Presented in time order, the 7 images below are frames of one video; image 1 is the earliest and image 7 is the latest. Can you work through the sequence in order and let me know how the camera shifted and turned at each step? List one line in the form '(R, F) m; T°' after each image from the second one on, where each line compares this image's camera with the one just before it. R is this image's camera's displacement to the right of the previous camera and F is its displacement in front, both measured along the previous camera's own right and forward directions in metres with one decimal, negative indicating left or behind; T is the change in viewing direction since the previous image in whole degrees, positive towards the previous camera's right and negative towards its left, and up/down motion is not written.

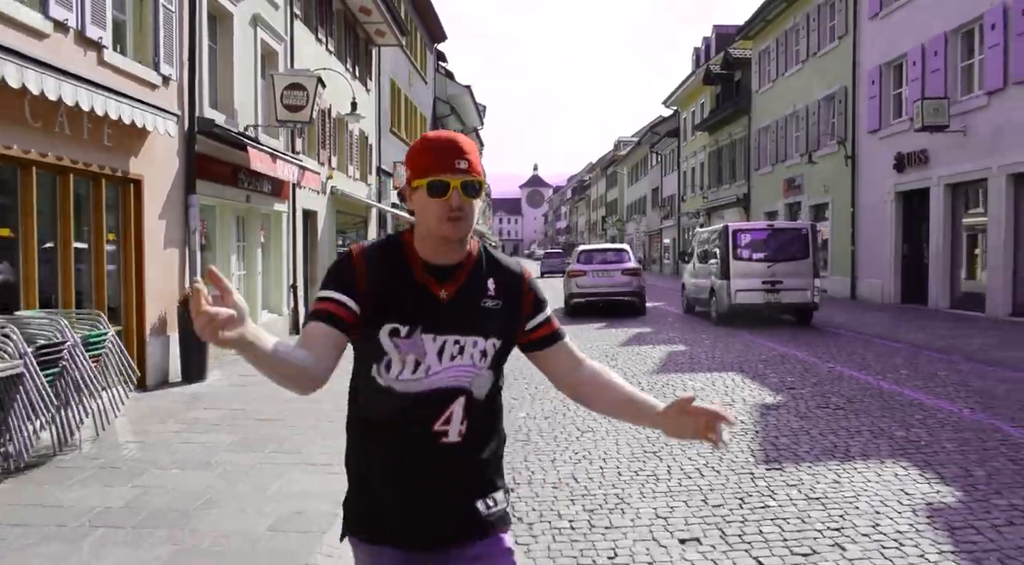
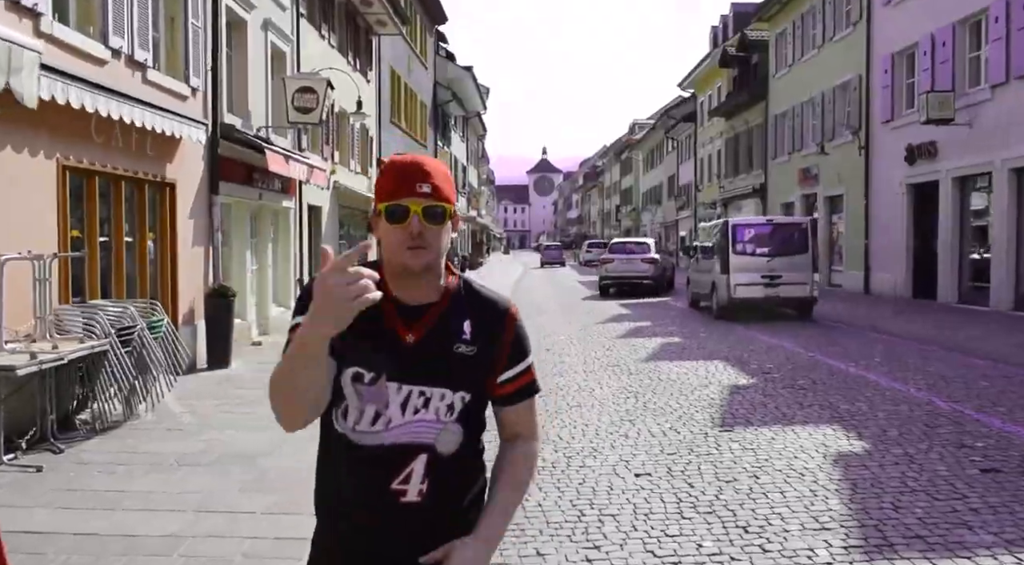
(+0.2, -1.2) m; -2°
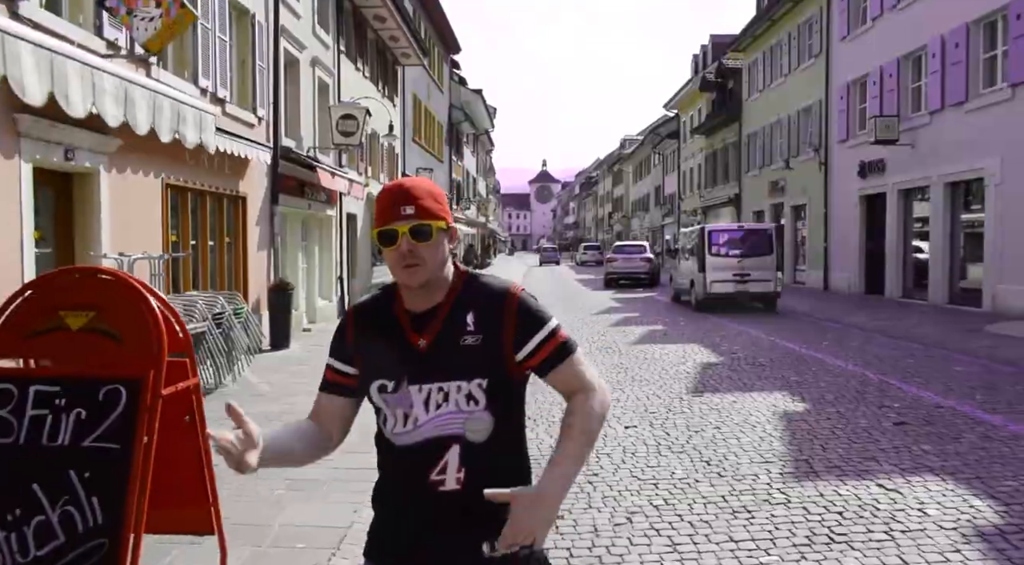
(-0.3, -1.8) m; +1°
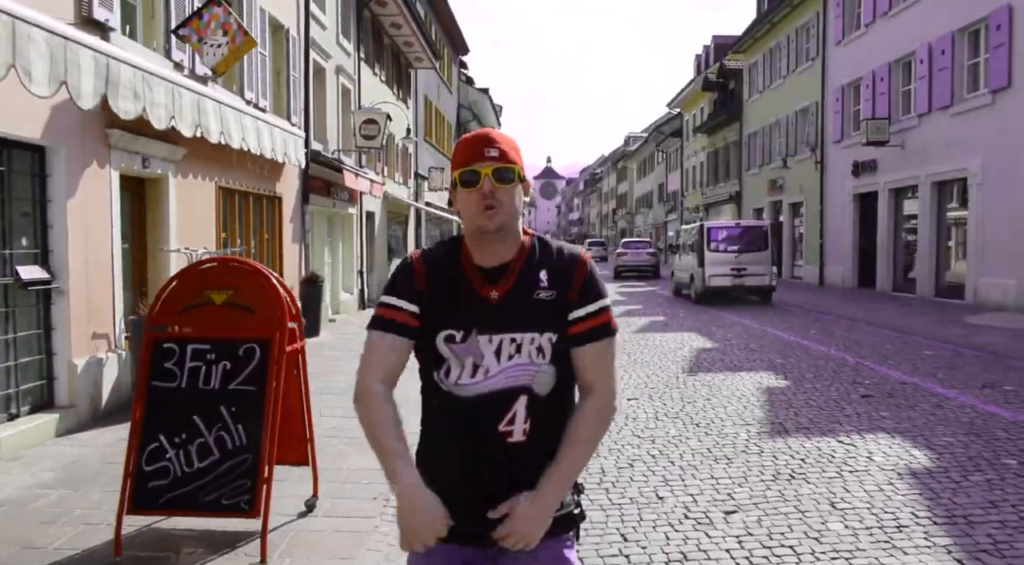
(-0.1, -1.1) m; 0°
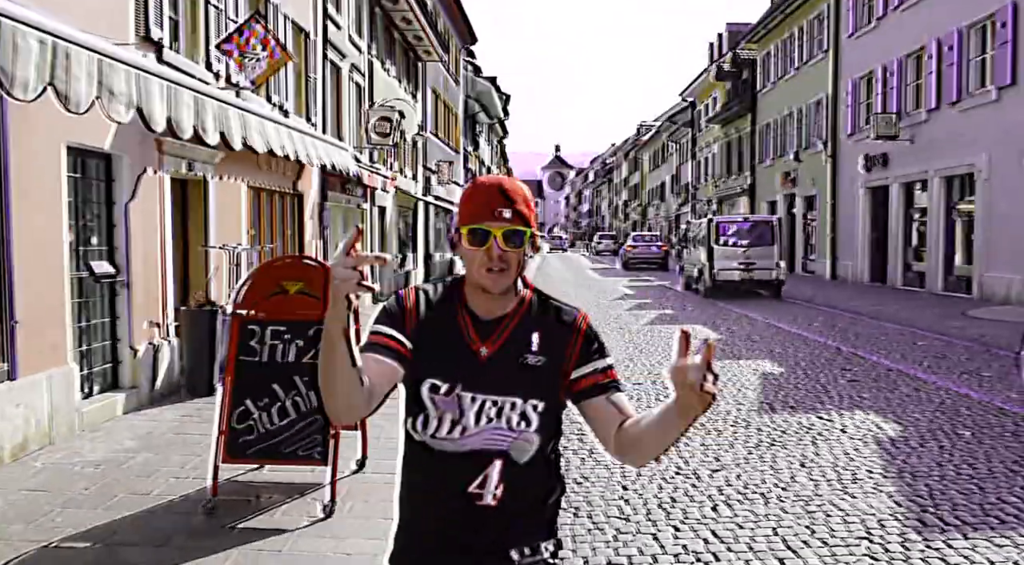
(0.0, -1.0) m; -2°
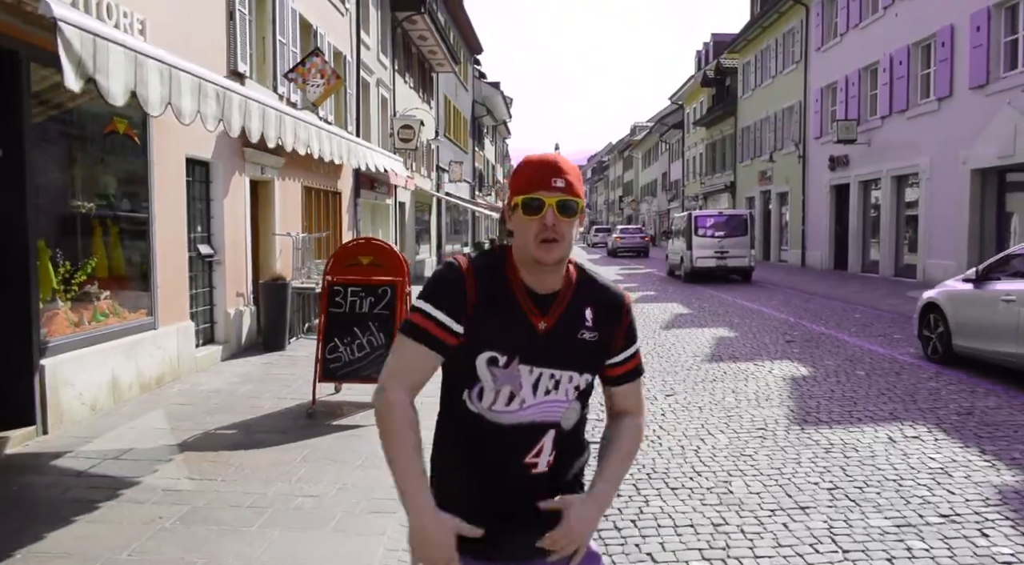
(-0.2, -2.2) m; +1°
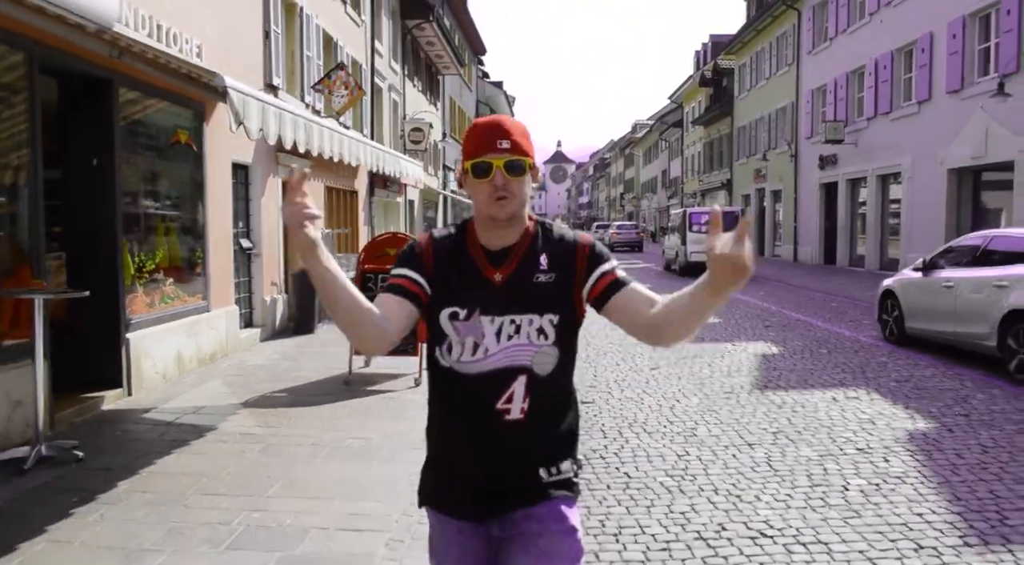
(0.0, -1.3) m; 0°
